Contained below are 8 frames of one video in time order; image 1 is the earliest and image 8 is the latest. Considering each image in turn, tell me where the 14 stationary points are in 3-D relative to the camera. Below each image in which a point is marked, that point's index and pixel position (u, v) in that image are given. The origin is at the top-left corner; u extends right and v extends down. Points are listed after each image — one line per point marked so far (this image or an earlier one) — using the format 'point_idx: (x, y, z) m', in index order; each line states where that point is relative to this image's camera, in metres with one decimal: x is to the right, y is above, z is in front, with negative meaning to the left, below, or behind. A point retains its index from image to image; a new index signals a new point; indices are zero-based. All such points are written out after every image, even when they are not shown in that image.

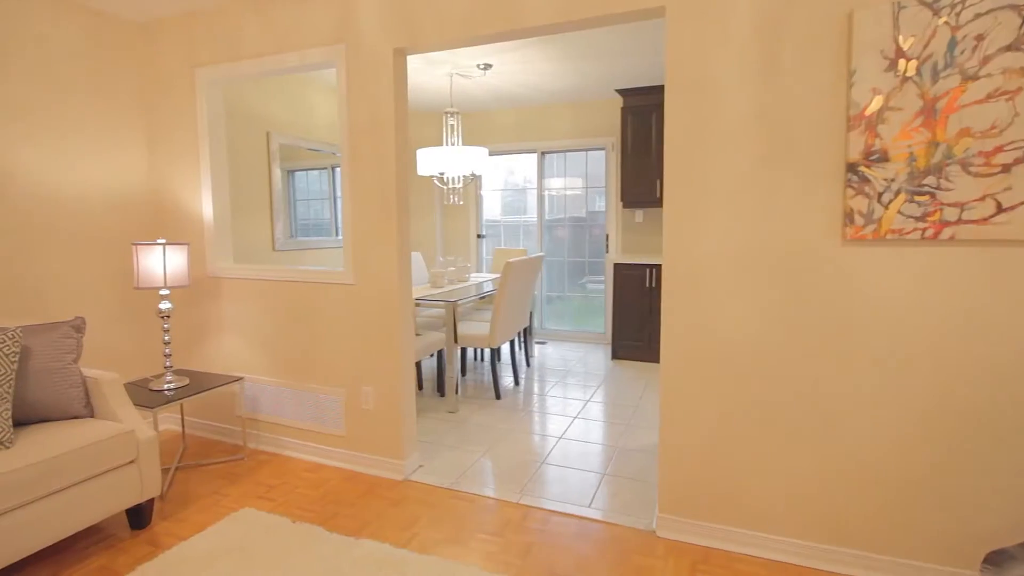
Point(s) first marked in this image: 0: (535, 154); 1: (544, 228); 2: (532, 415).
0: (+0.3, +1.5, +5.7) m
1: (+0.4, +0.7, +5.8) m
2: (+0.2, -0.9, +3.6) m
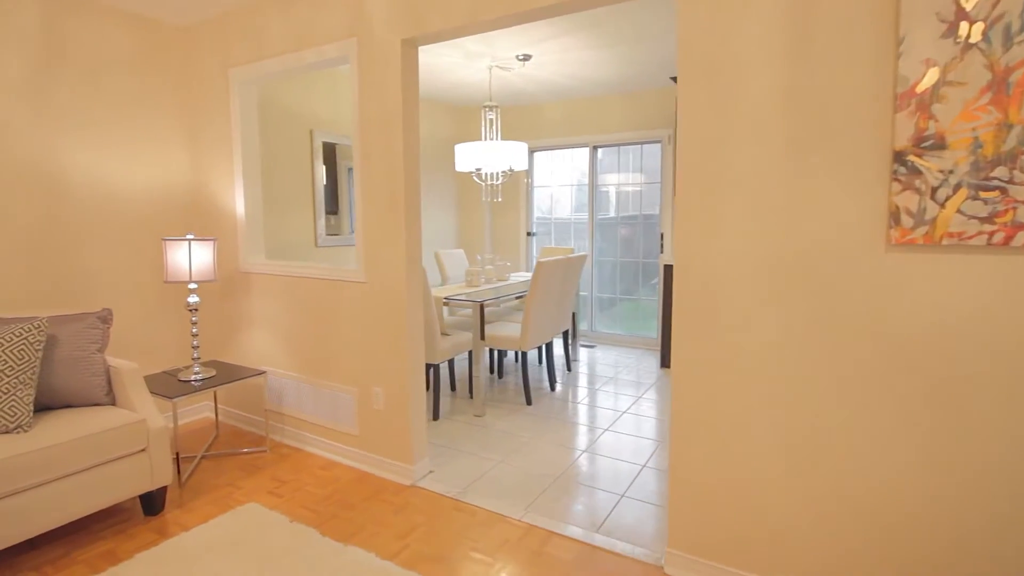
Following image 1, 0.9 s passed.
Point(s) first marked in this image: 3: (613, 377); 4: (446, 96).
0: (+0.8, +1.5, +5.5) m
1: (+0.9, +0.7, +5.6) m
2: (+0.3, -0.9, +3.4) m
3: (+0.9, -0.8, +4.5) m
4: (-0.6, +1.9, +5.1) m
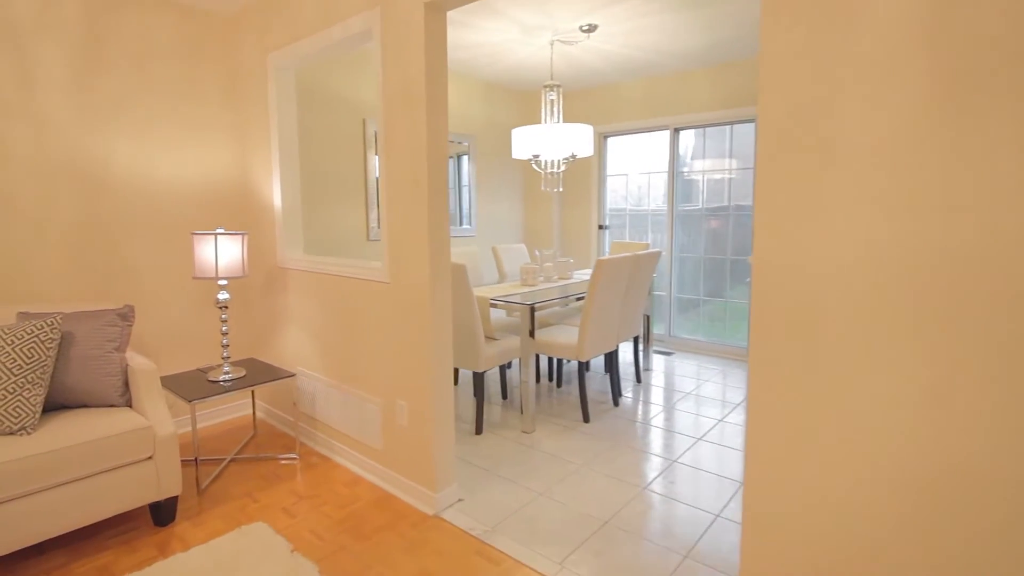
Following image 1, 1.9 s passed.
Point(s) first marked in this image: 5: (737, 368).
0: (+1.4, +1.5, +4.9) m
1: (+1.5, +0.6, +5.0) m
2: (+0.6, -0.9, +3.0) m
3: (+1.3, -0.8, +3.9) m
4: (0.0, +1.9, +4.8) m
5: (+1.9, -0.7, +4.4) m
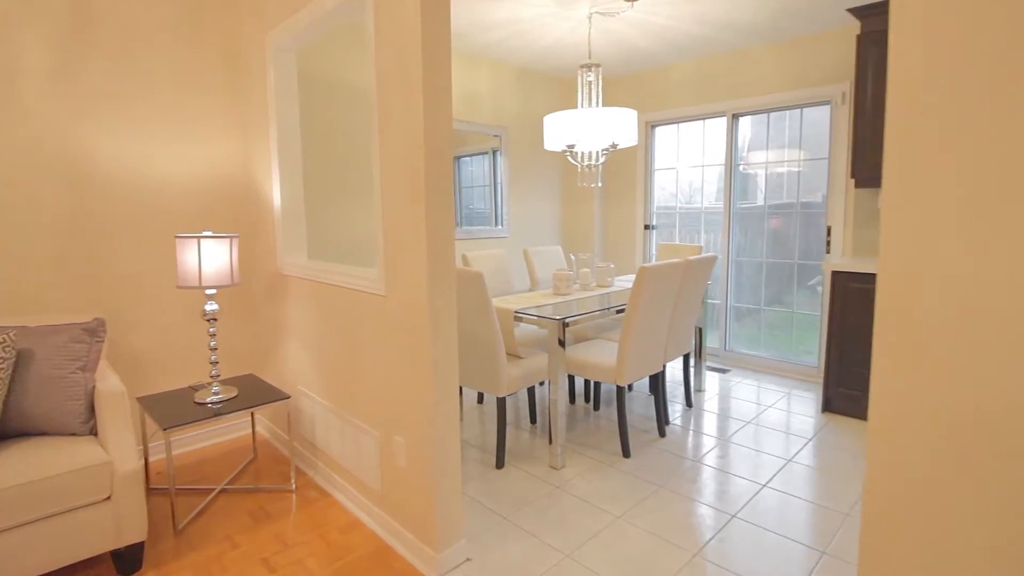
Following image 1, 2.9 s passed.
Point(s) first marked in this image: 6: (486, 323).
0: (+1.7, +1.4, +4.3) m
1: (+1.8, +0.6, +4.4) m
2: (+0.7, -1.0, +2.5) m
3: (+1.5, -0.8, +3.3) m
4: (+0.3, +1.9, +4.3) m
5: (+2.1, -0.8, +3.8) m
6: (-0.1, -0.2, +2.6) m
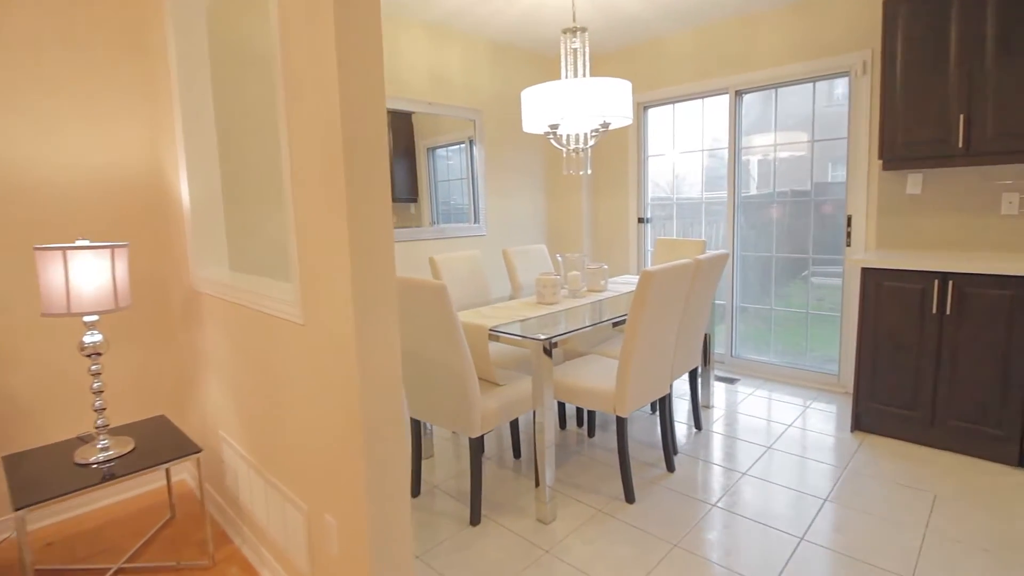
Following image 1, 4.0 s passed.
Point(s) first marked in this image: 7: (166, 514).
0: (+1.6, +1.4, +3.8) m
1: (+1.7, +0.6, +3.9) m
2: (+0.6, -1.0, +2.0) m
3: (+1.4, -0.9, +2.9) m
4: (+0.1, +1.8, +3.8) m
5: (+2.0, -0.7, +3.3) m
6: (-0.2, -0.2, +2.1) m
7: (-1.5, -1.0, +2.3) m
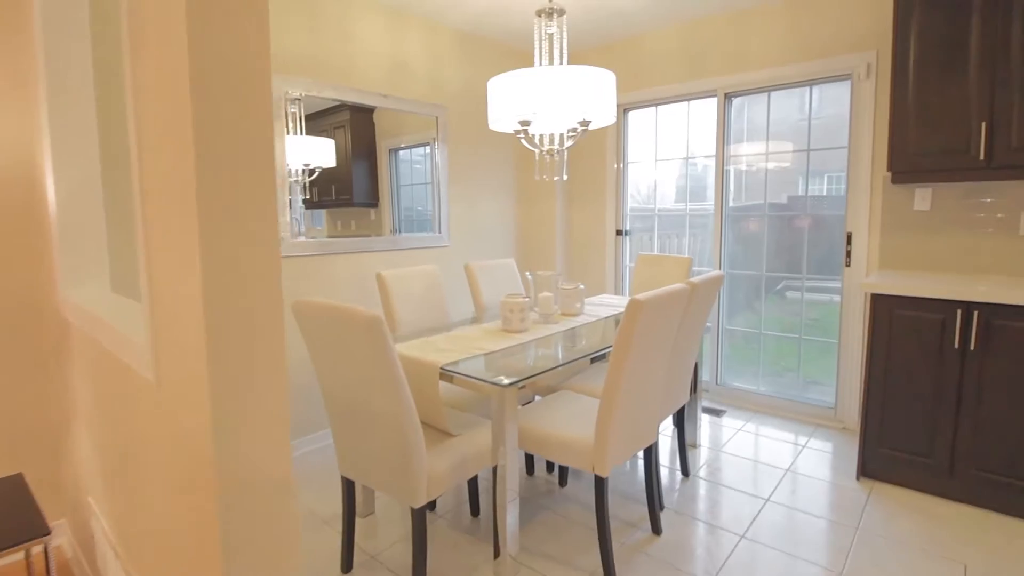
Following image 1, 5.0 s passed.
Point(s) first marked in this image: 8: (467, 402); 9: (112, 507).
0: (+1.3, +1.3, +3.5) m
1: (+1.4, +0.4, +3.6) m
2: (+0.5, -1.1, +1.6) m
3: (+1.2, -1.0, +2.5) m
4: (-0.1, +1.7, +3.4) m
5: (+1.8, -0.9, +3.0) m
6: (-0.4, -0.3, +1.6) m
7: (-1.7, -1.1, +1.8) m
8: (-0.2, -0.5, +2.2) m
9: (-1.1, -0.6, +1.5) m
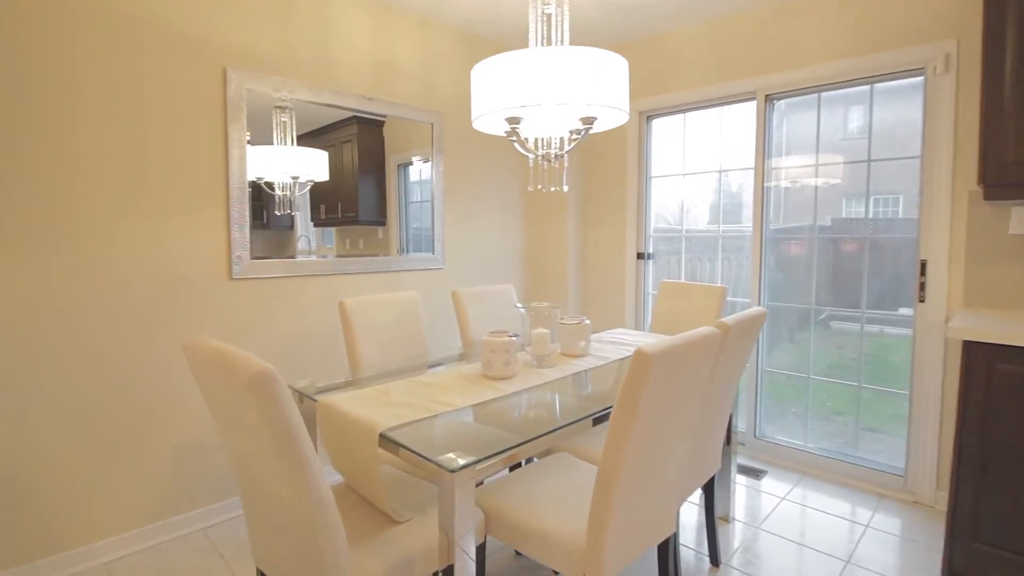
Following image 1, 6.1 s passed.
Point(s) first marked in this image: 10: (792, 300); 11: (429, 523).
0: (+1.4, +1.1, +3.0) m
1: (+1.5, +0.2, +3.0) m
2: (+0.4, -1.2, +1.1) m
3: (+1.1, -1.1, +1.9) m
4: (-0.1, +1.5, +3.0) m
5: (+1.7, -1.1, +2.4) m
6: (-0.5, -0.4, +1.2) m
7: (-1.8, -1.1, +1.4) m
8: (-0.3, -0.6, +1.7) m
9: (-1.2, -0.7, +1.1) m
10: (+1.6, -0.1, +3.0) m
11: (-0.2, -0.6, +1.5) m
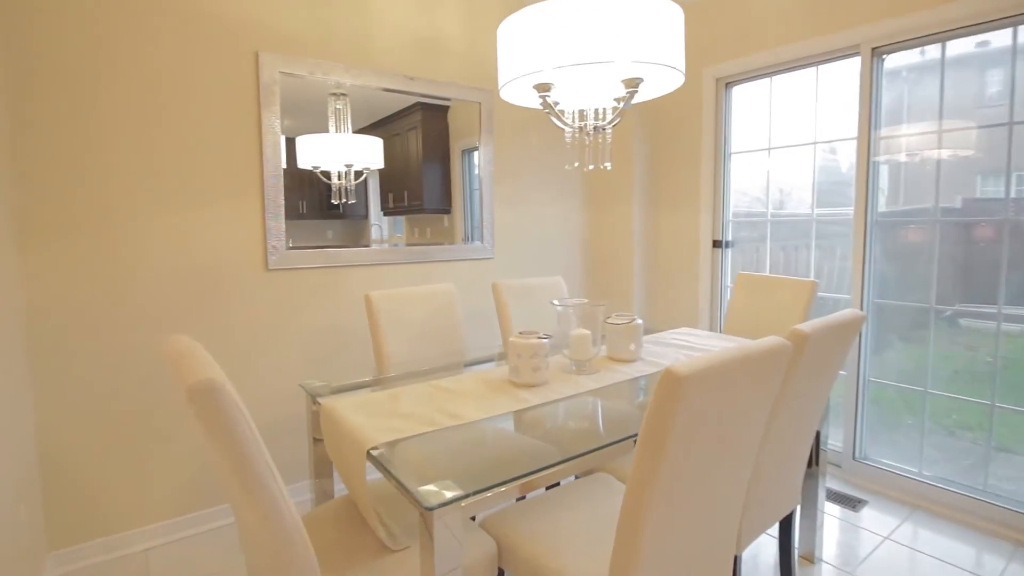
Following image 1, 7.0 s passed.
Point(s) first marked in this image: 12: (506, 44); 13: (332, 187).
0: (+1.6, +1.1, +2.5) m
1: (+1.7, +0.3, +2.5) m
2: (+0.3, -1.2, +0.8) m
3: (+1.2, -1.1, +1.5) m
4: (+0.2, +1.6, +2.7) m
5: (+1.9, -1.1, +1.9) m
6: (-0.5, -0.4, +1.0) m
7: (-1.7, -1.1, +1.5) m
8: (-0.2, -0.6, +1.5) m
9: (-1.3, -0.7, +1.1) m
10: (+1.8, 0.0, +2.5) m
11: (-0.2, -0.6, +1.3) m
12: (0.0, +0.7, +1.6) m
13: (-0.9, +0.5, +2.4) m
